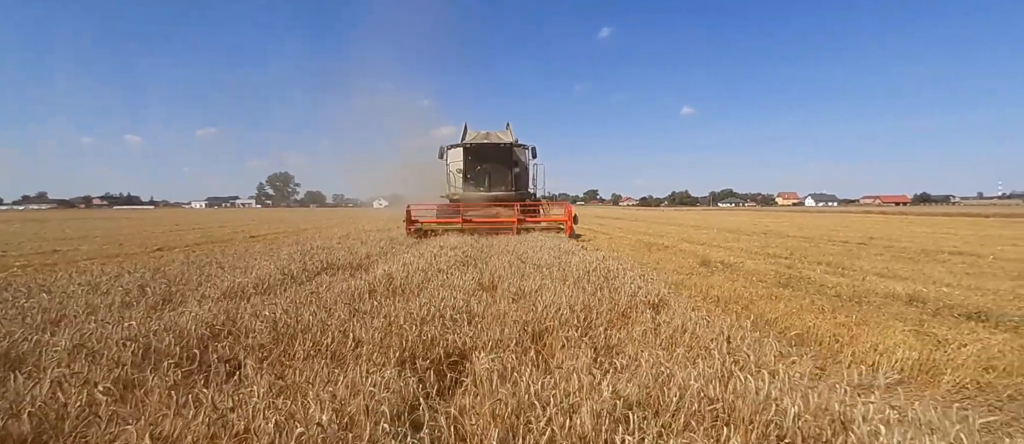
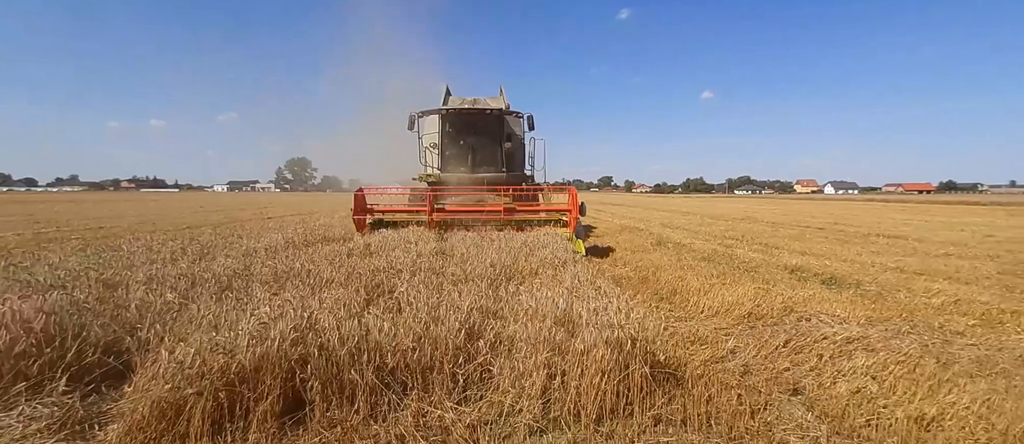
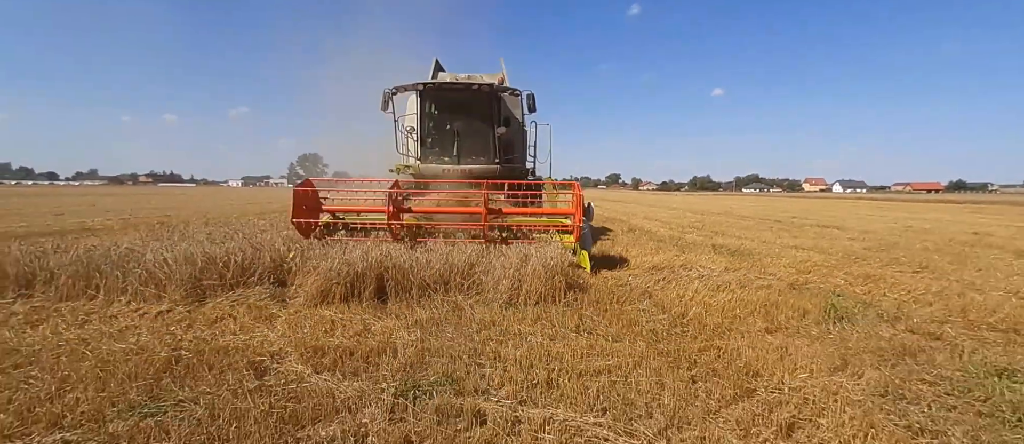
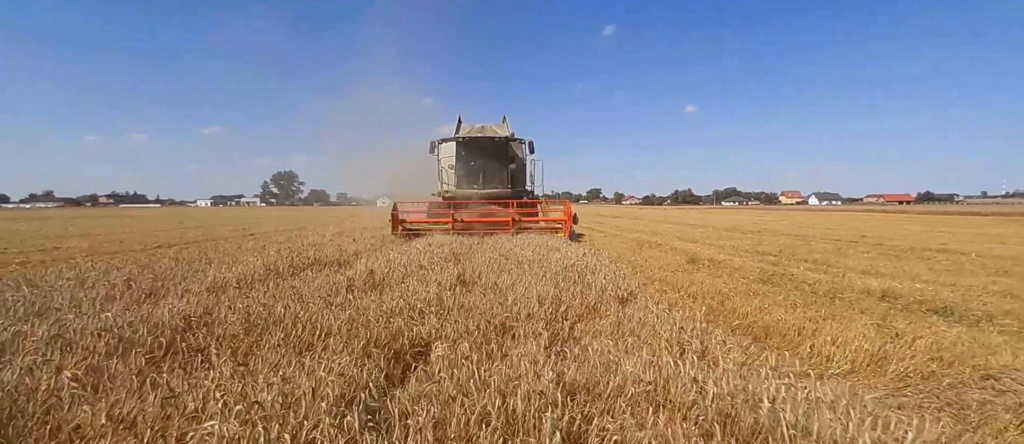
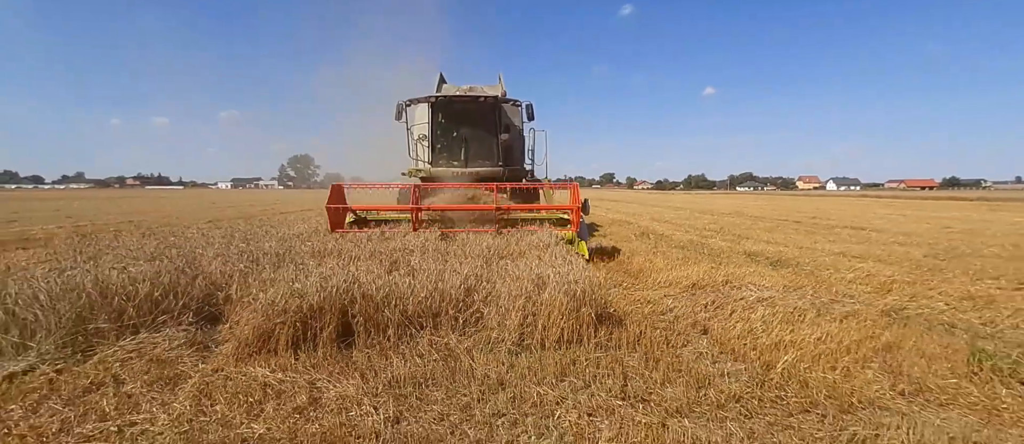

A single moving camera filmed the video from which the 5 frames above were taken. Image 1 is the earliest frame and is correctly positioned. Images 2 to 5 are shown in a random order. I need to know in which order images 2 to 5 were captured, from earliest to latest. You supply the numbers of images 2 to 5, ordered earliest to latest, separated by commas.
4, 2, 5, 3
